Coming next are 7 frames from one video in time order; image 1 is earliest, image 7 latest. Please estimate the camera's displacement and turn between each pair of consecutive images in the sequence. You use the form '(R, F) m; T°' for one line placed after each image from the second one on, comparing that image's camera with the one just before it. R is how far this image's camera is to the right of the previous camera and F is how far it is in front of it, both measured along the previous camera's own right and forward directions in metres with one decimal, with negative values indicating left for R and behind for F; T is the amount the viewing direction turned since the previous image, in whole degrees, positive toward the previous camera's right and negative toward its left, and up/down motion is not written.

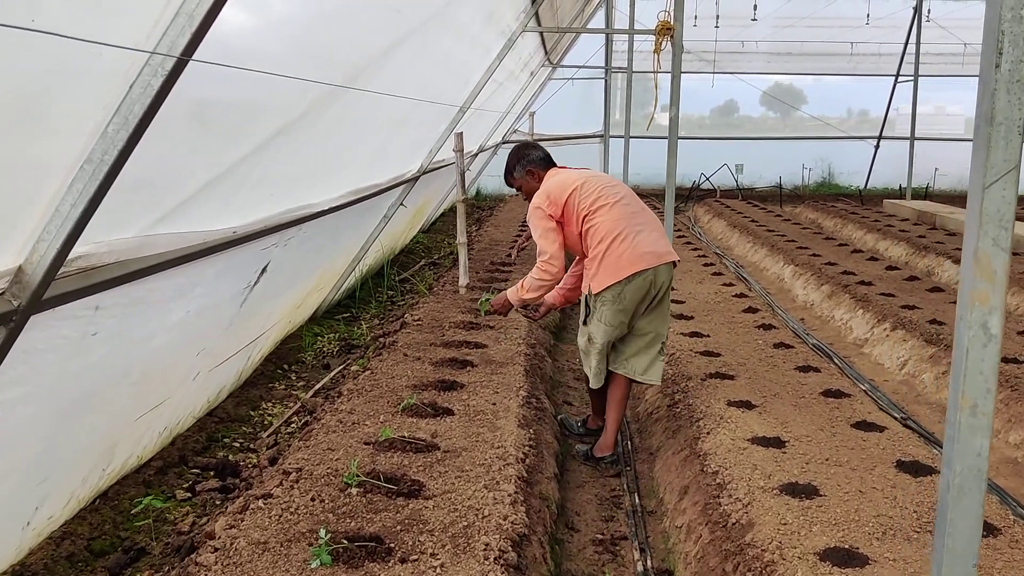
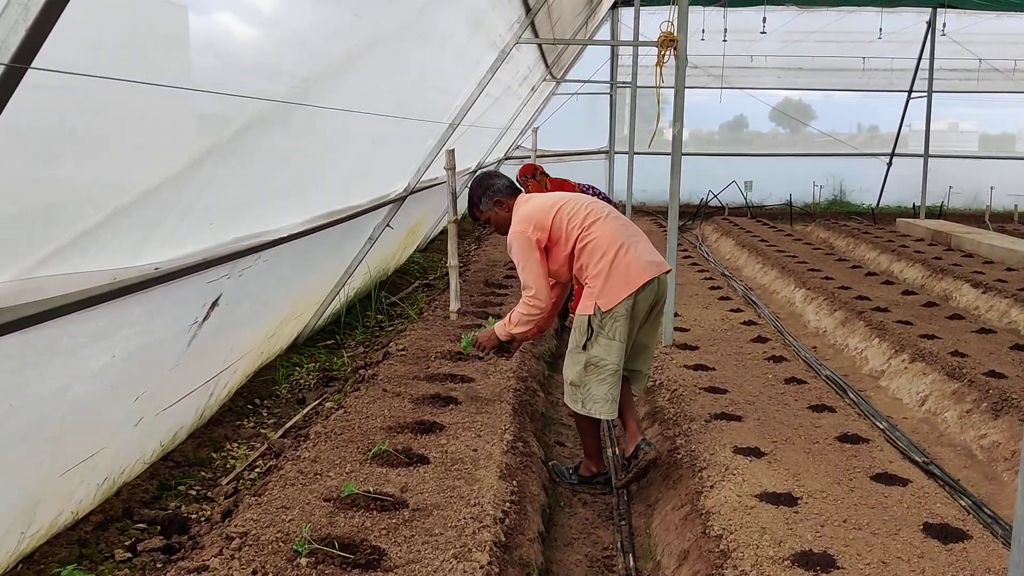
(+0.1, +0.4) m; 0°
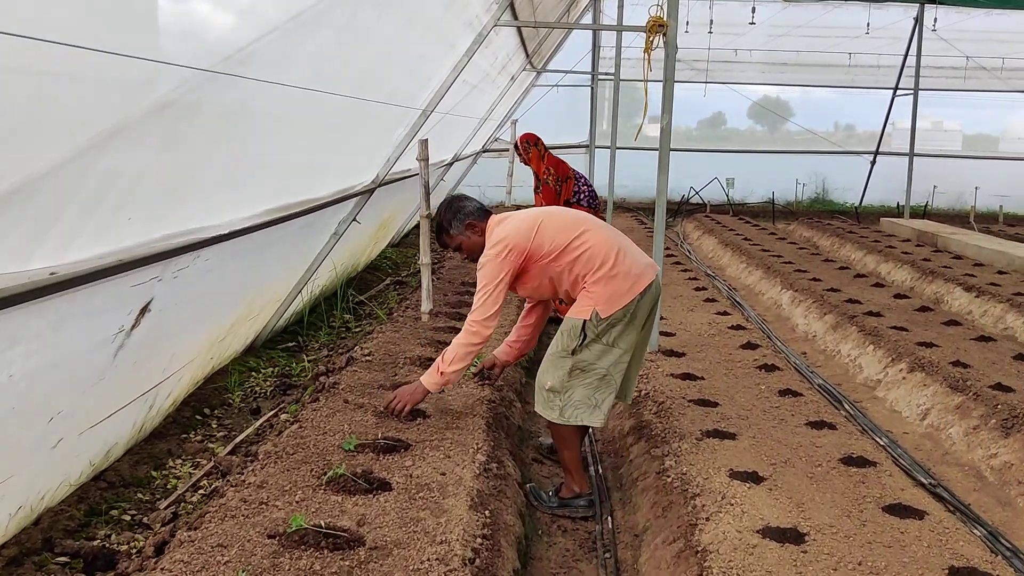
(0.0, +0.4) m; +1°
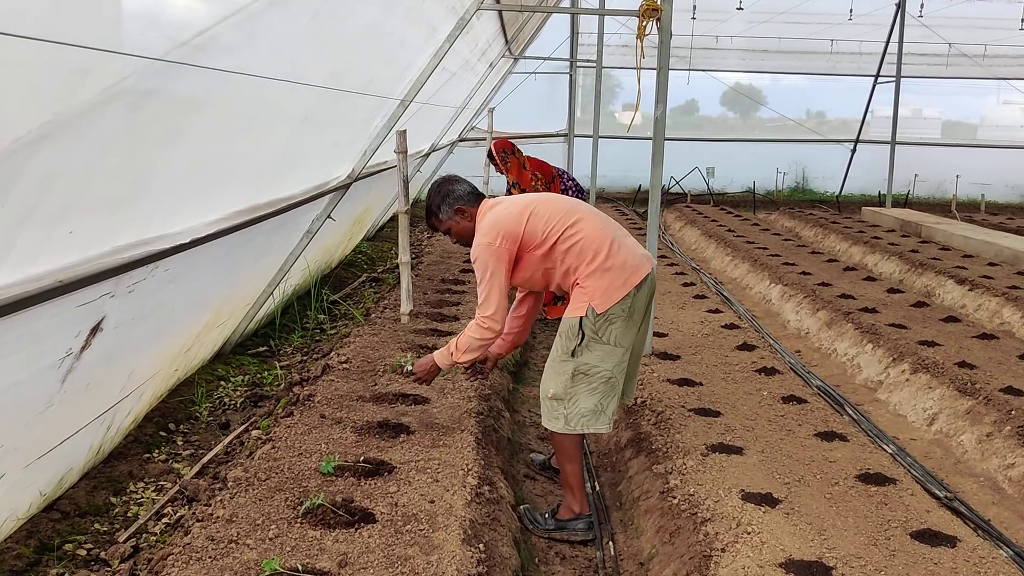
(-0.1, +0.3) m; +2°
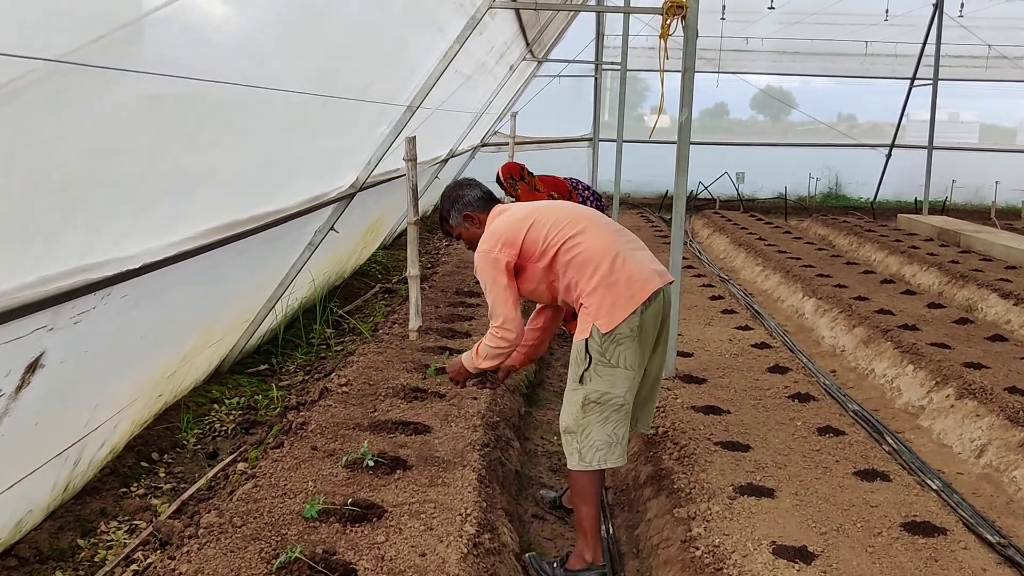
(+0.1, +0.3) m; -2°
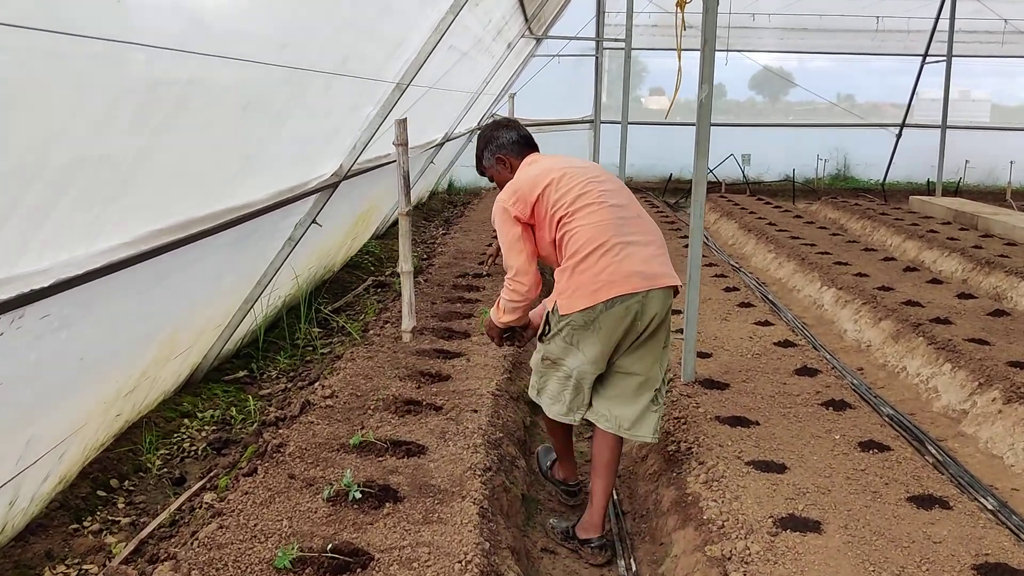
(0.0, +0.4) m; 0°
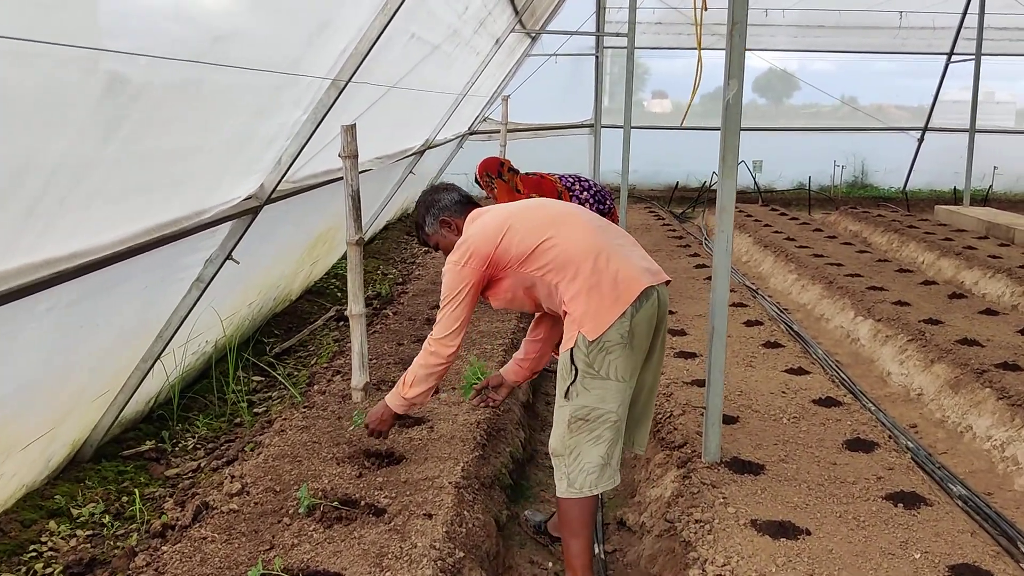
(+0.1, +1.0) m; 0°
